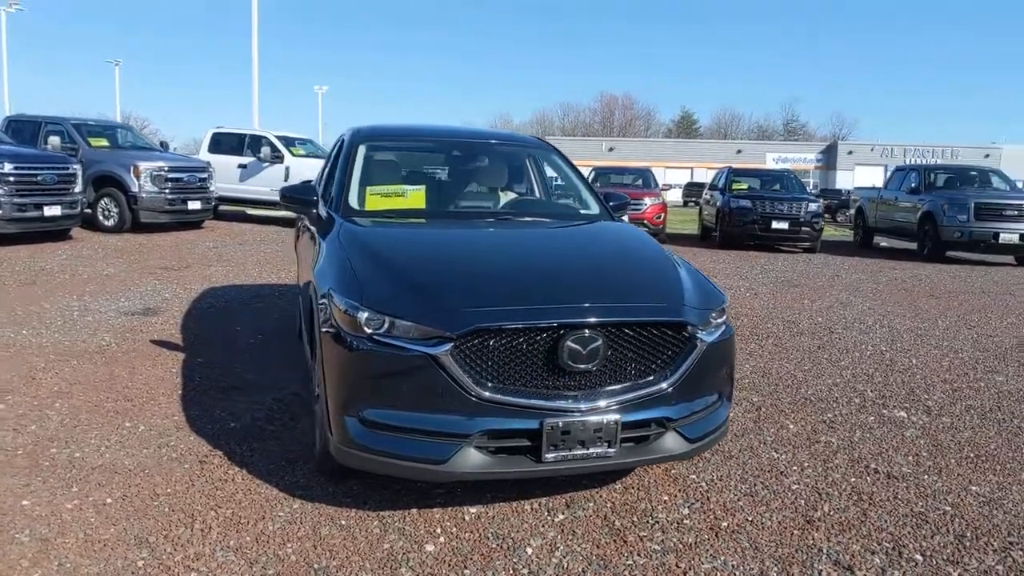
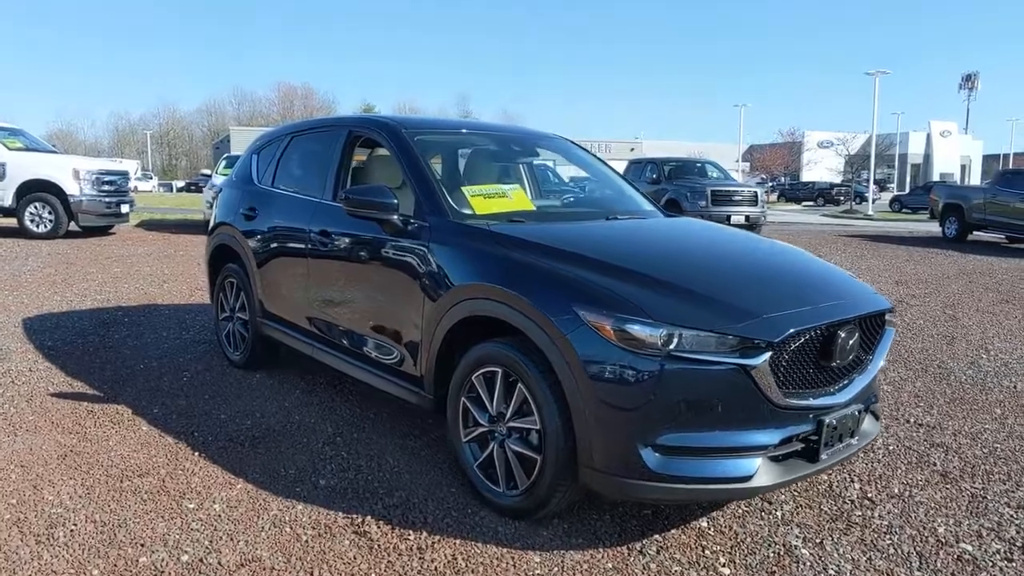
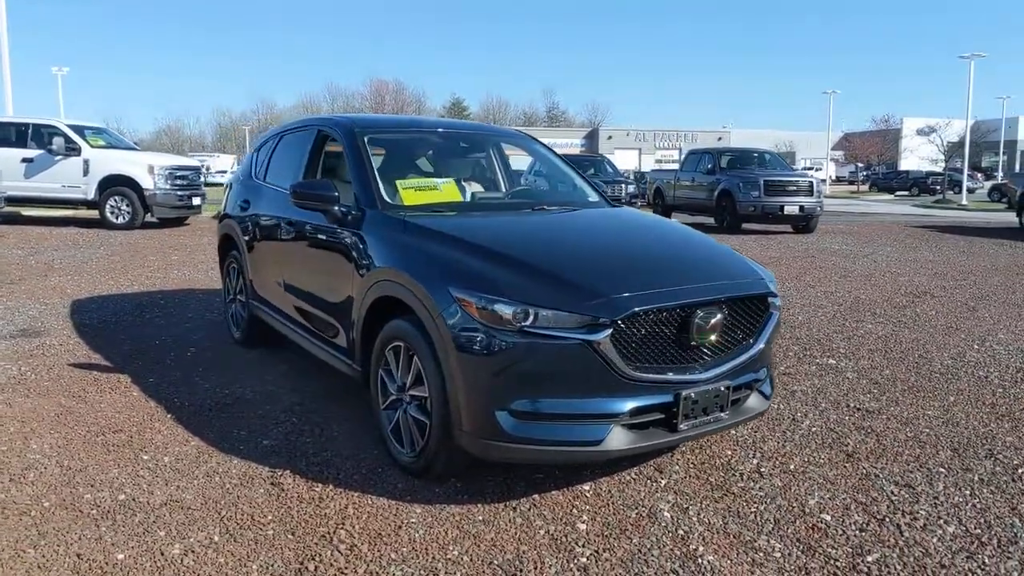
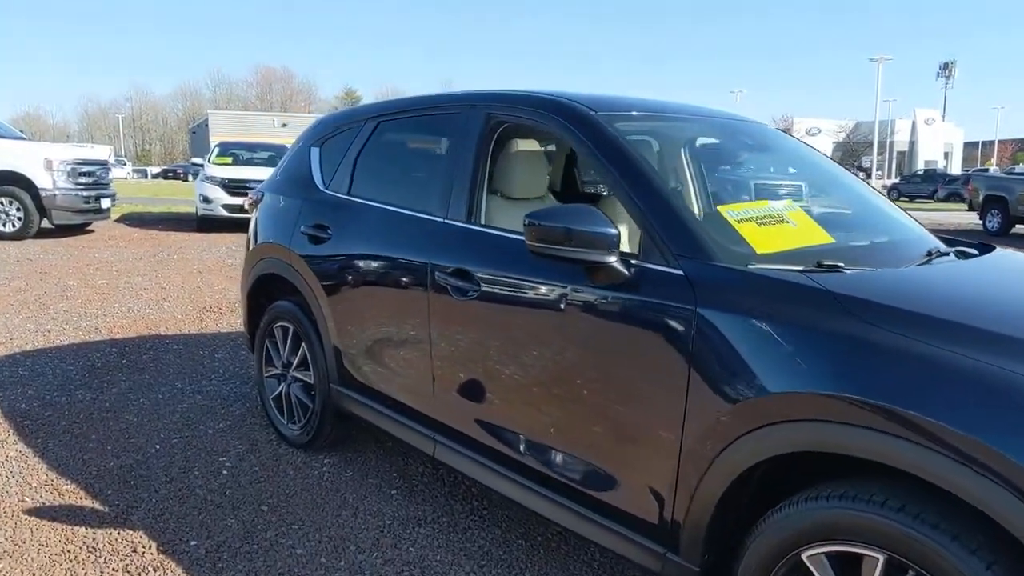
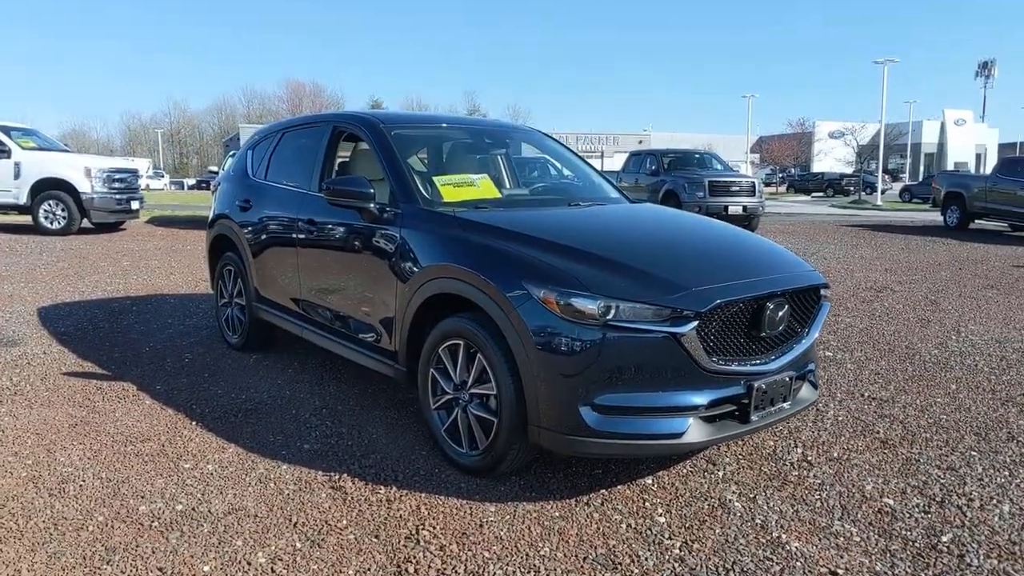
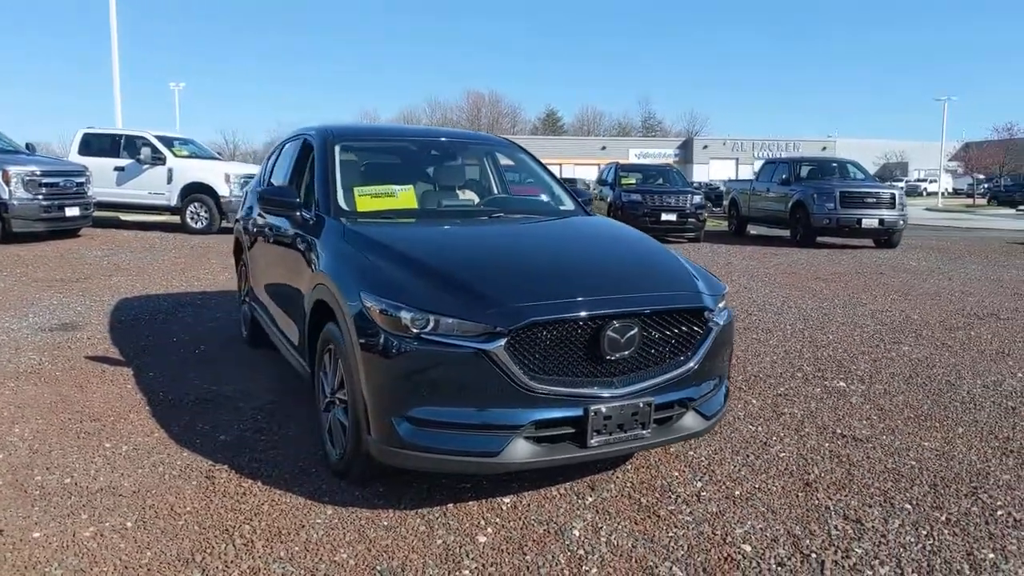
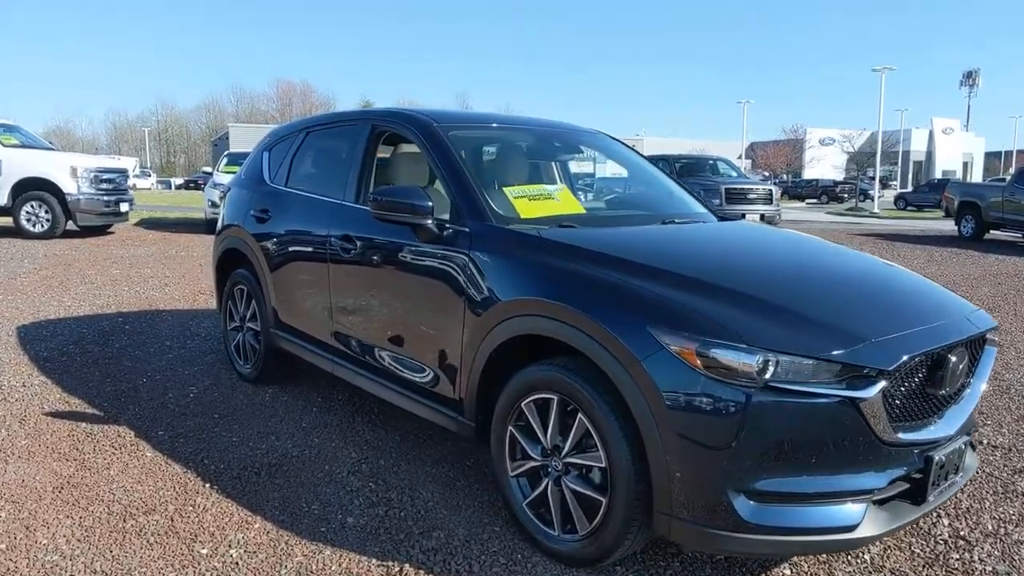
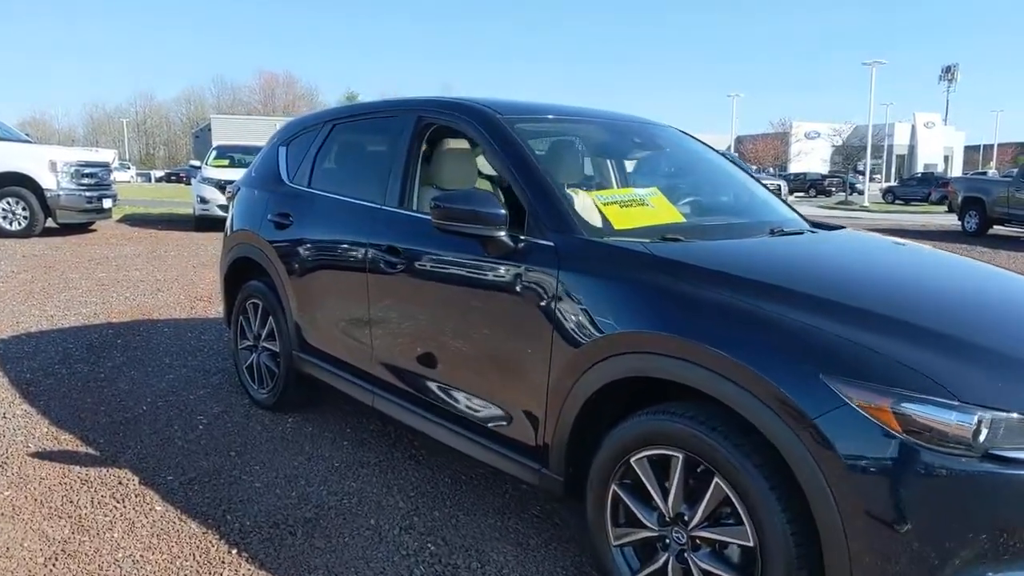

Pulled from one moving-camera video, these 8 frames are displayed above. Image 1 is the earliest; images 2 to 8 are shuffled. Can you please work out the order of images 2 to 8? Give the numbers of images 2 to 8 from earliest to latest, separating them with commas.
6, 3, 5, 2, 7, 8, 4
